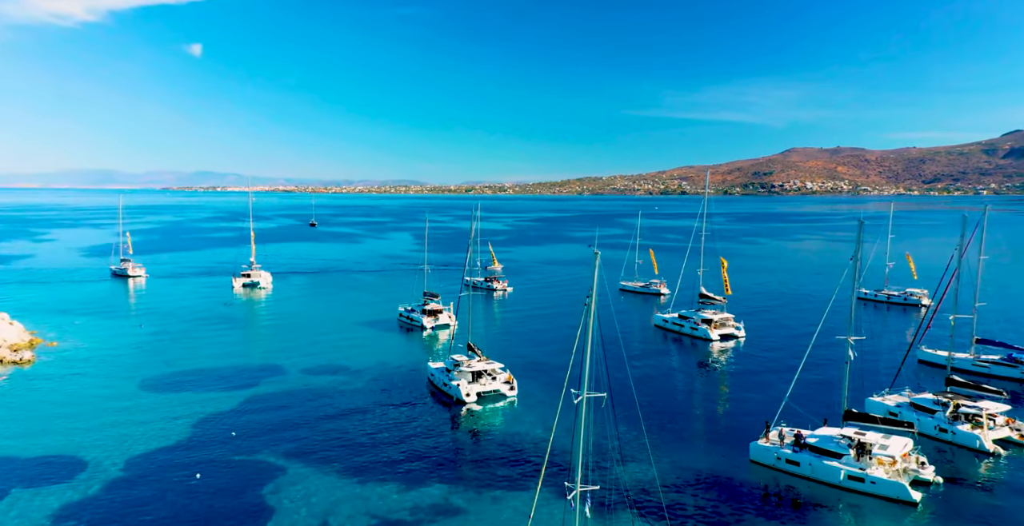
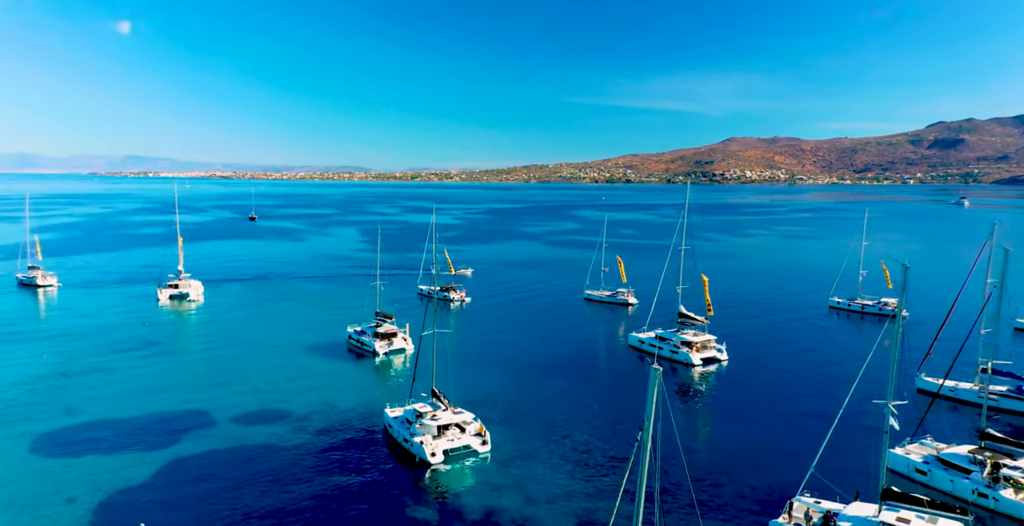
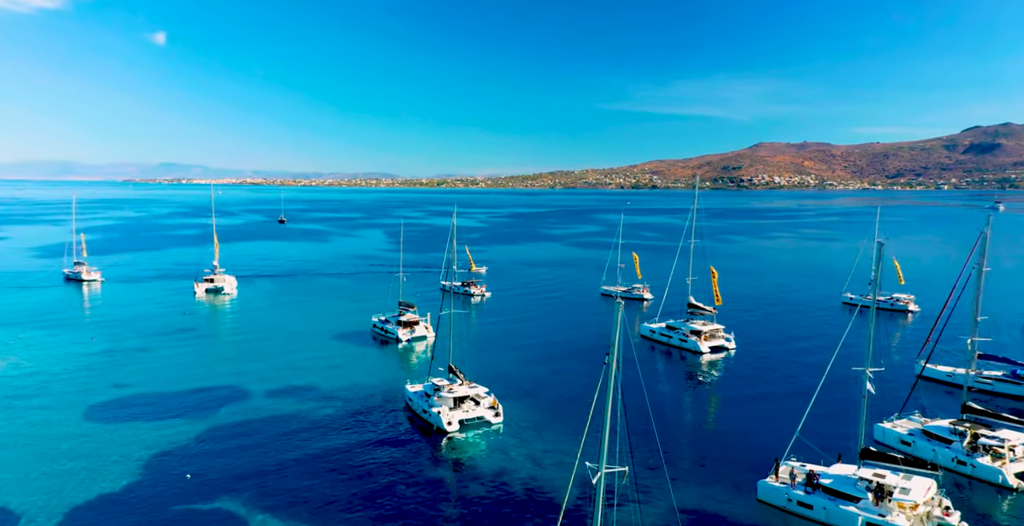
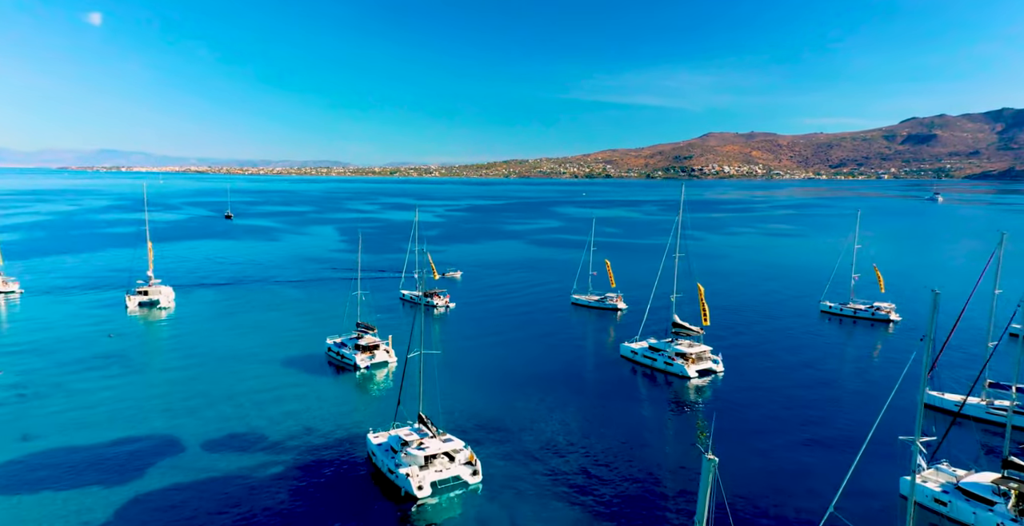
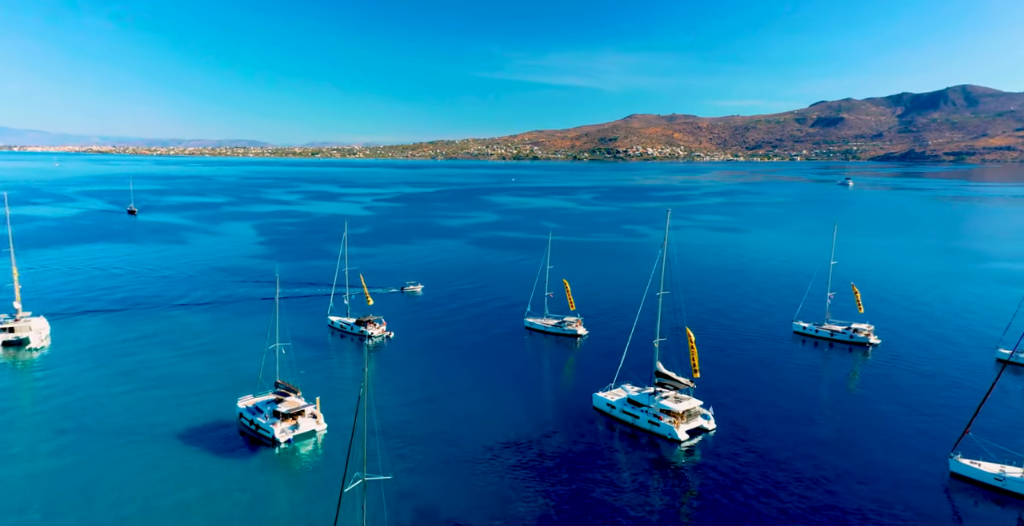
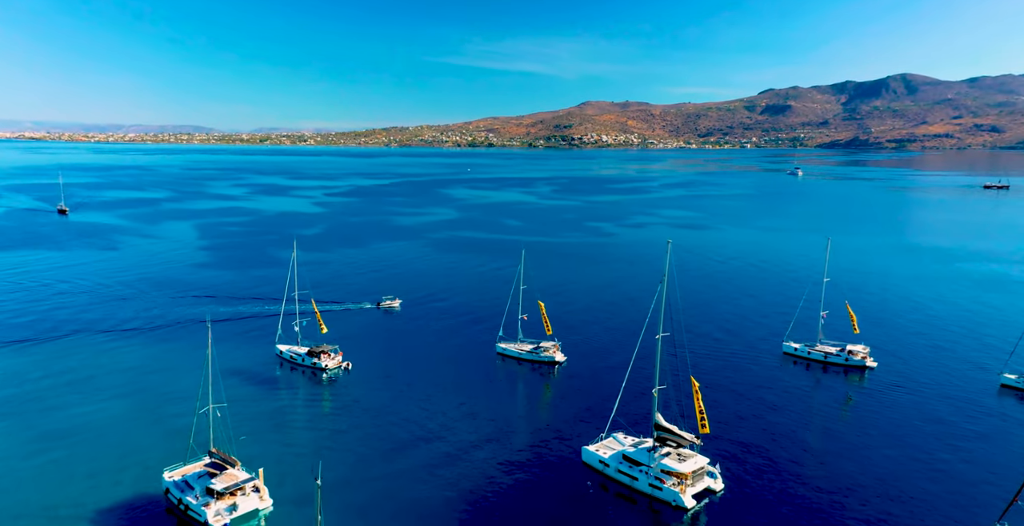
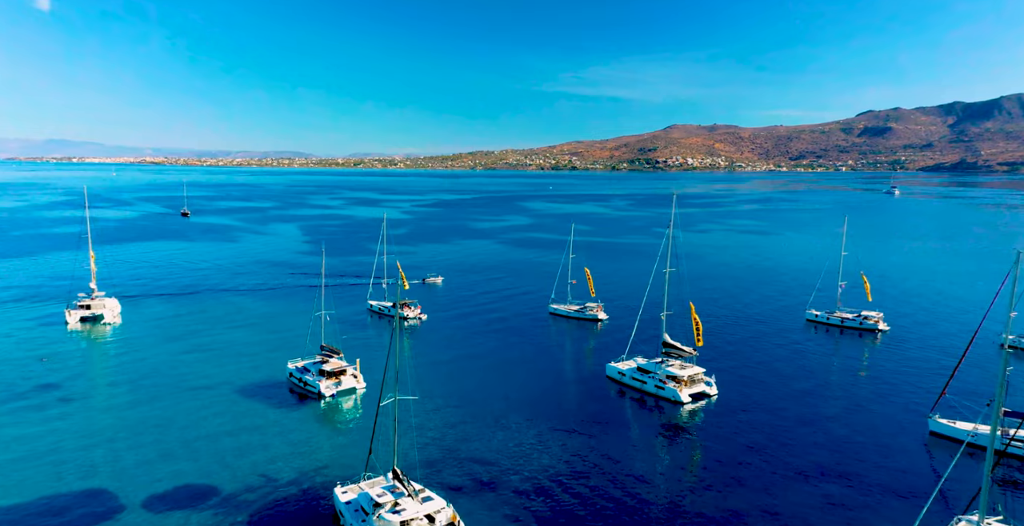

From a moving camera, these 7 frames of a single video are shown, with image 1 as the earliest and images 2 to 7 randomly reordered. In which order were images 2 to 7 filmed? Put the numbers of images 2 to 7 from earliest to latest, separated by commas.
3, 2, 4, 7, 5, 6
